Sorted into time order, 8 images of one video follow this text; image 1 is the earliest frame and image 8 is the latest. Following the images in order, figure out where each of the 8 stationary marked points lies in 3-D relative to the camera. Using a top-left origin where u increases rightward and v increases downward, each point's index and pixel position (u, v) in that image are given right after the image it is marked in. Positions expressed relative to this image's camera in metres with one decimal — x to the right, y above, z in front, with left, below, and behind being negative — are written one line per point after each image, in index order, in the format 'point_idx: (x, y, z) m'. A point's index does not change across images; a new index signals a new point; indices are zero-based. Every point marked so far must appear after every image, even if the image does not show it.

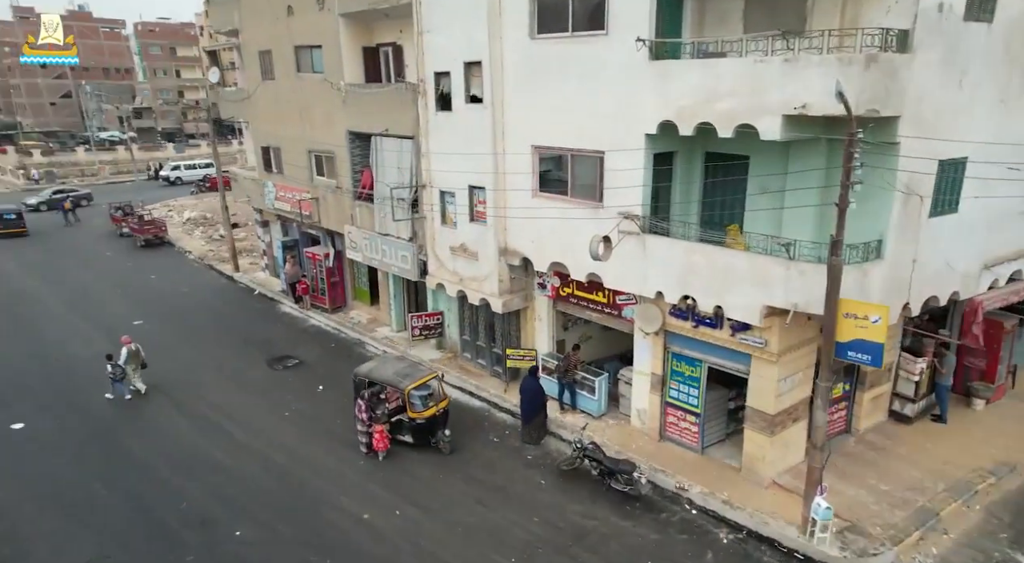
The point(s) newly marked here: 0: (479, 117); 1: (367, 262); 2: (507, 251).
0: (-0.6, +3.0, +12.6) m
1: (-3.6, +0.5, +16.9) m
2: (-0.1, +0.6, +12.9) m
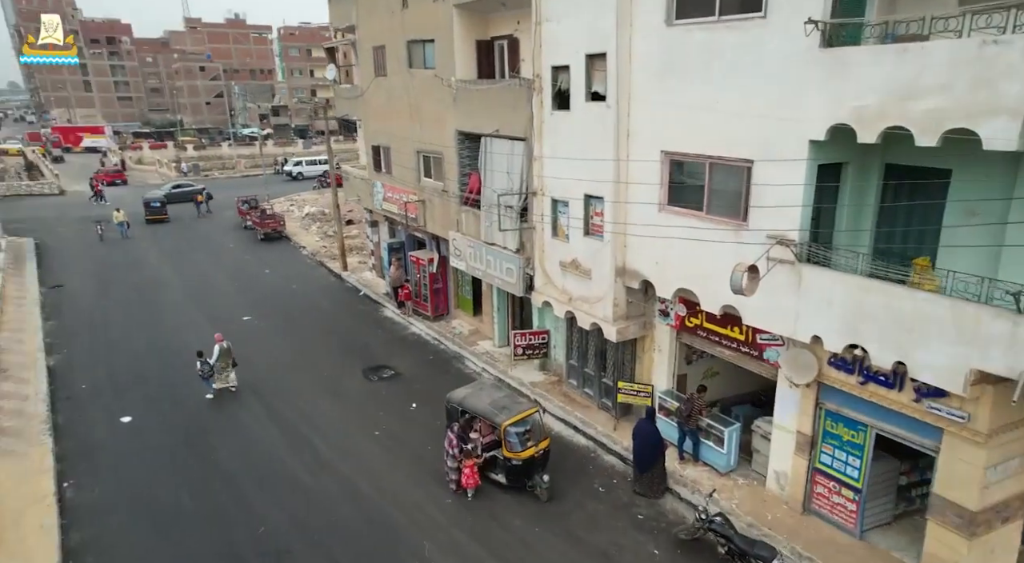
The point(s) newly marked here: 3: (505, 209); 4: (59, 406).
0: (+1.5, +2.7, +11.0) m
1: (-1.0, +0.2, +15.8) m
2: (+1.9, +0.2, +11.3) m
3: (-0.1, +1.5, +13.8) m
4: (-10.3, -2.8, +15.5) m
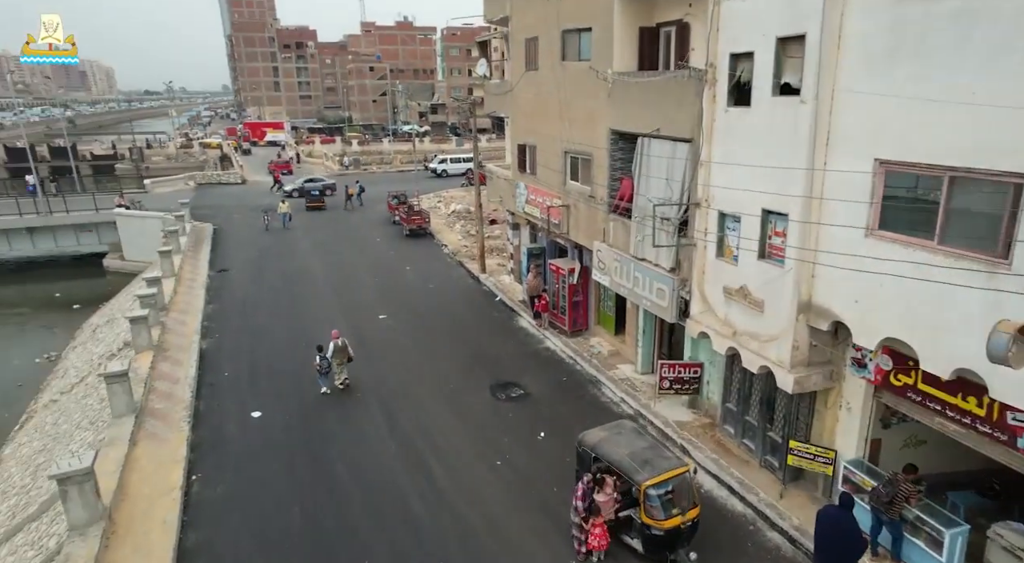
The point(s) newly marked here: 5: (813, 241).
0: (+3.7, +2.2, +8.9) m
1: (+2.1, -0.1, +14.0) m
2: (+4.0, -0.3, +9.0) m
3: (+2.6, +1.1, +11.9) m
4: (-7.2, -2.5, +15.8) m
5: (+3.9, +0.5, +8.8) m
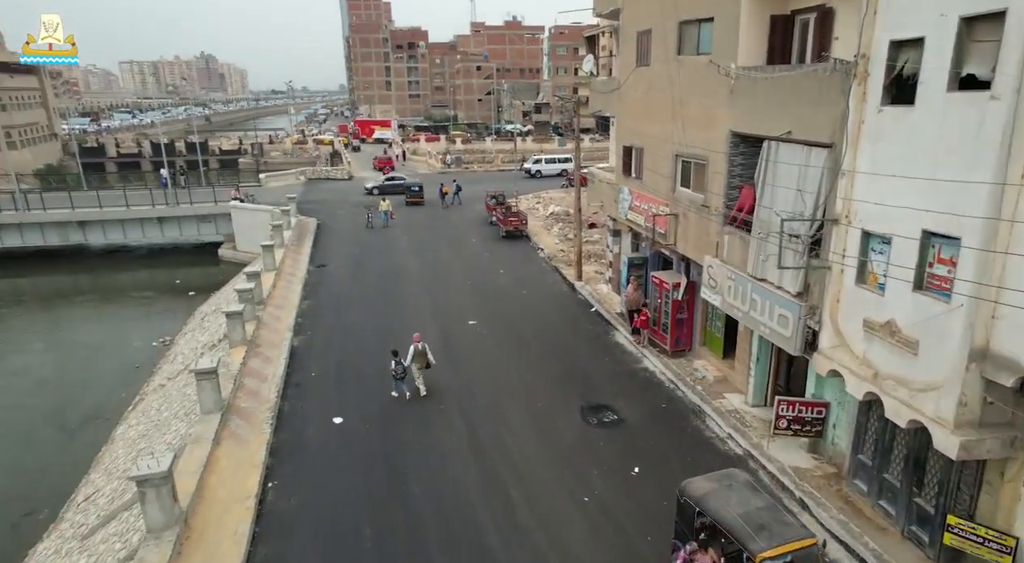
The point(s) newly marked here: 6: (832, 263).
0: (+4.9, +1.7, +7.2) m
1: (+4.0, -0.5, +12.5) m
2: (+5.1, -0.8, +7.3) m
3: (+4.2, +0.7, +10.3) m
4: (-5.2, -2.5, +15.5) m
5: (+5.0, +0.1, +7.1) m
6: (+4.5, +0.3, +9.5) m
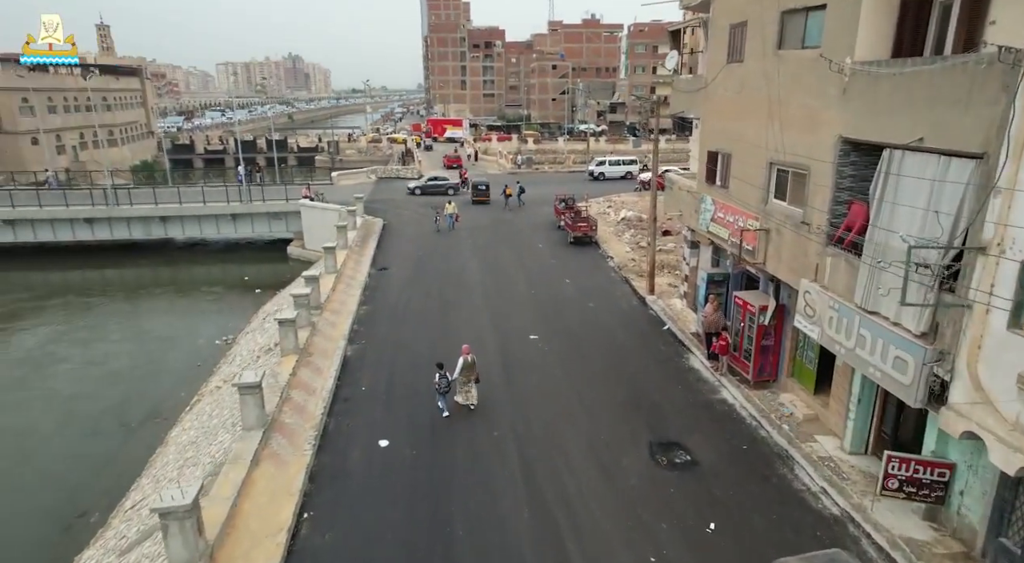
0: (+5.4, +1.2, +5.3) m
1: (+5.0, -1.0, +10.7) m
2: (+5.6, -1.3, +5.4) m
3: (+5.0, +0.2, +8.5) m
4: (-3.8, -2.7, +14.7) m
5: (+5.5, -0.4, +5.3) m
6: (+5.3, -0.2, +7.7) m
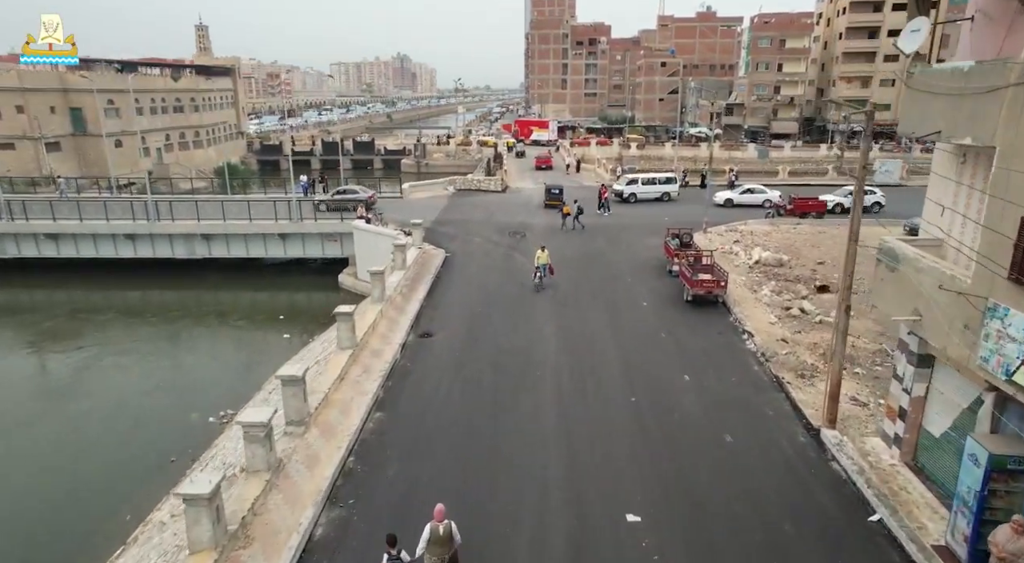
0: (+4.9, -1.1, -3.0) m
1: (+5.2, -3.3, +2.4) m
2: (+5.0, -3.7, -2.9) m
3: (+5.0, -2.2, +0.2) m
4: (-3.0, -4.7, +7.6) m
5: (+5.0, -2.8, -3.1) m
6: (+5.1, -2.6, -0.6) m
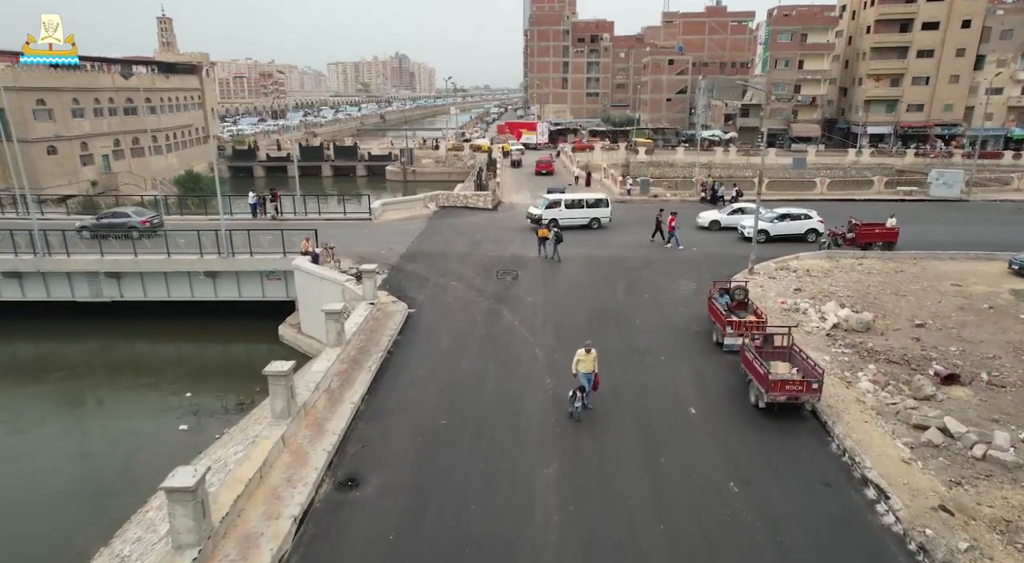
0: (+4.5, -3.2, -10.5) m
1: (+4.8, -5.4, -5.1) m
2: (+4.6, -5.7, -10.4) m
3: (+4.6, -4.2, -7.3) m
4: (-3.4, -6.8, +0.1) m
5: (+4.6, -4.8, -10.6) m
6: (+4.7, -4.6, -8.1) m
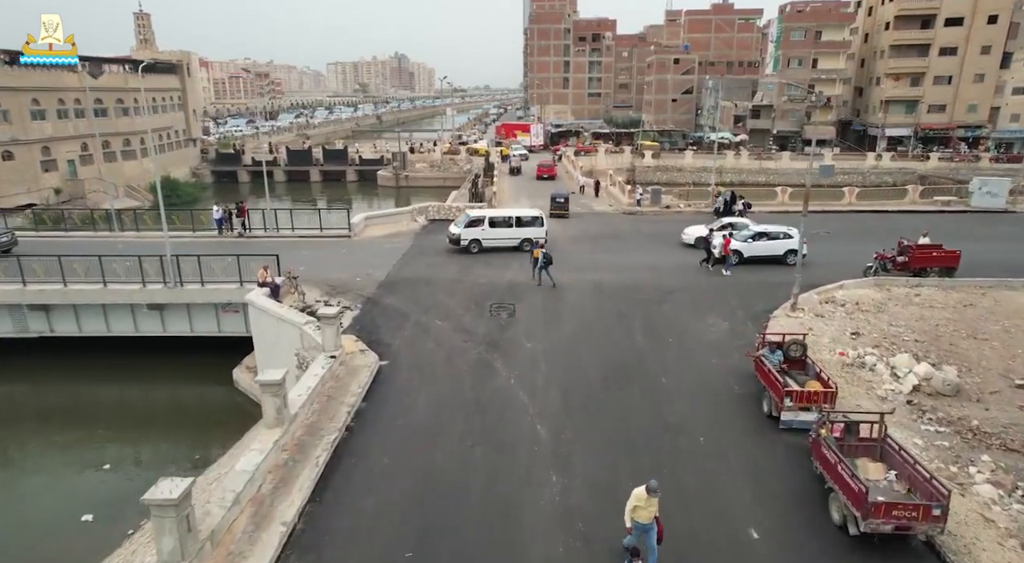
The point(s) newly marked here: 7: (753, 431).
0: (+4.4, -4.3, -14.7) m
1: (+4.7, -6.6, -9.3) m
2: (+4.5, -6.9, -14.6) m
3: (+4.5, -5.4, -11.5) m
4: (-3.5, -7.9, -4.1) m
5: (+4.5, -6.0, -14.8) m
6: (+4.6, -5.8, -12.3) m
7: (+5.2, -3.1, +14.4) m
